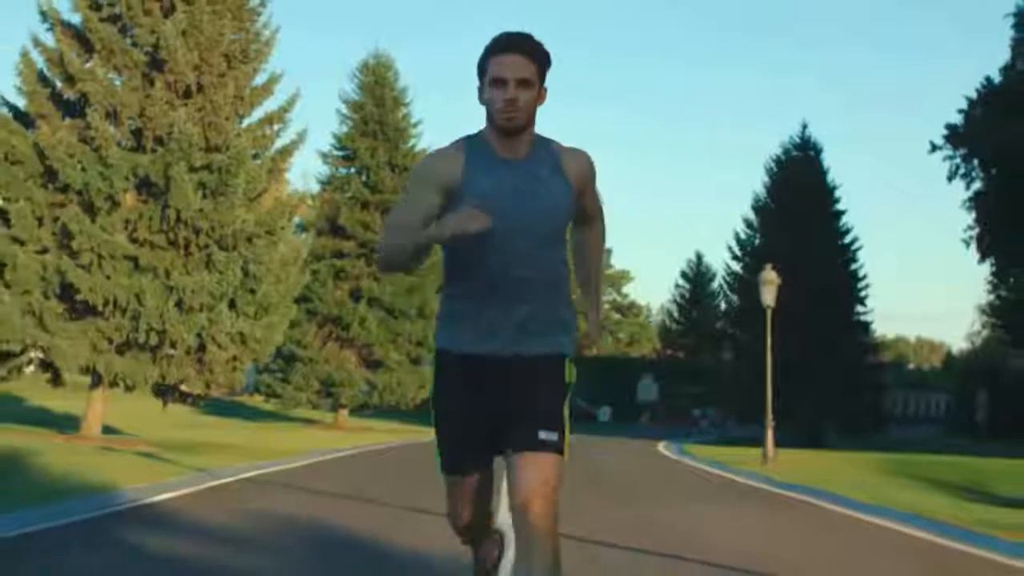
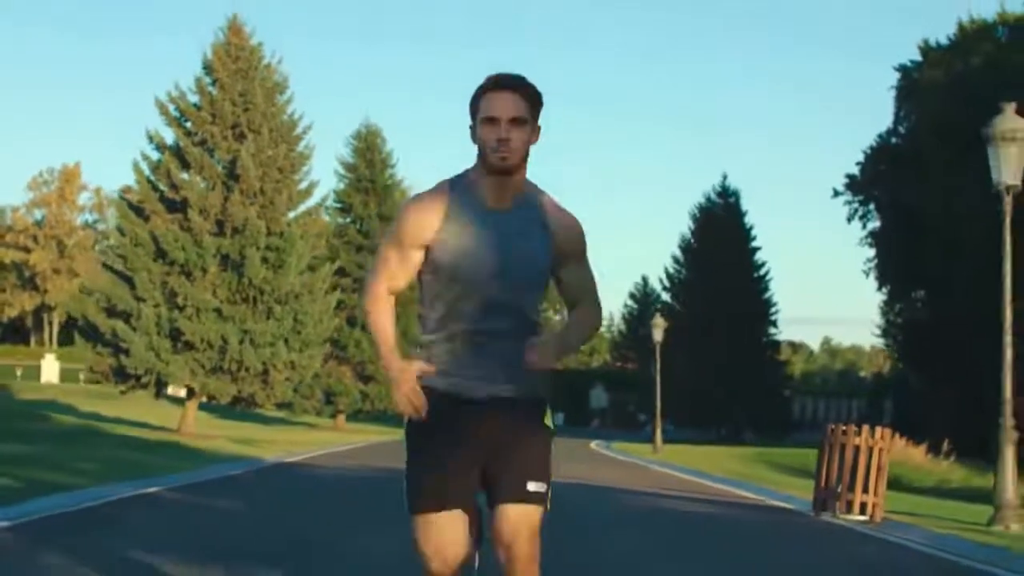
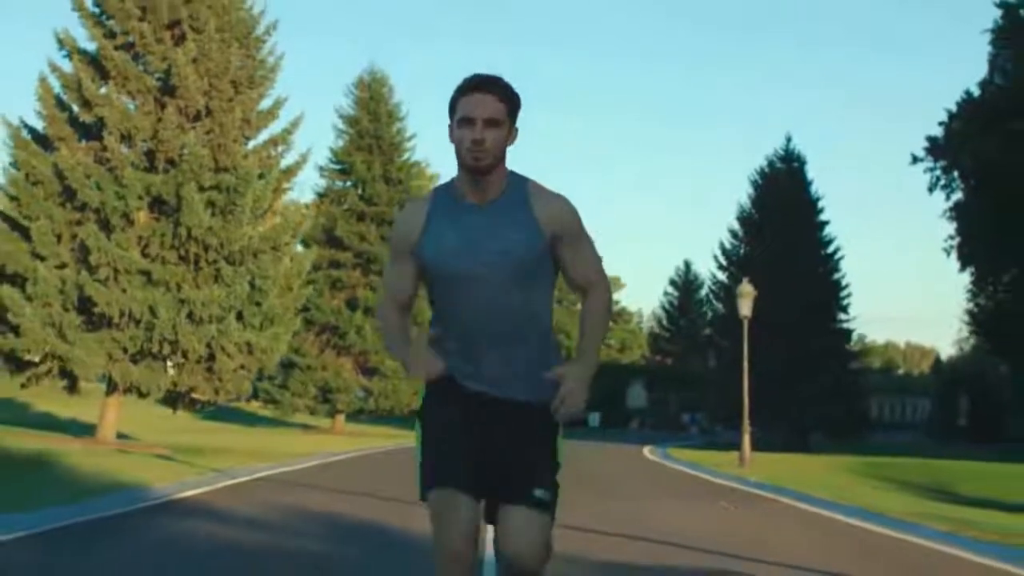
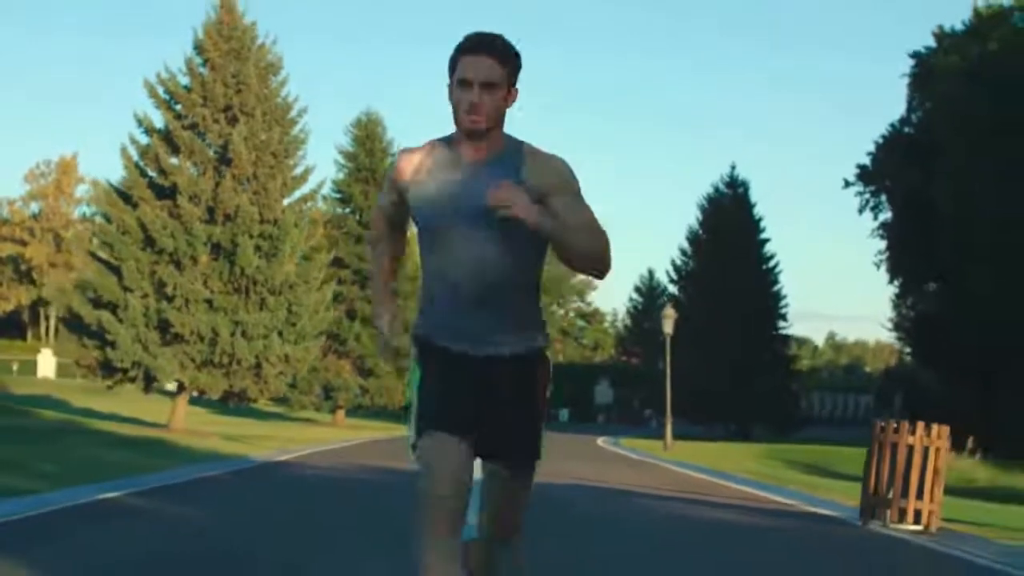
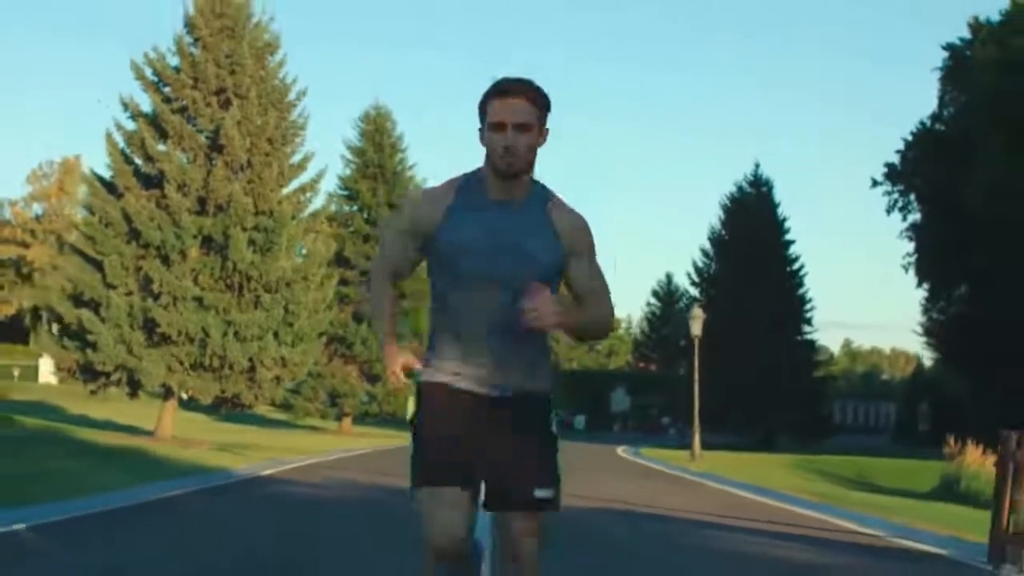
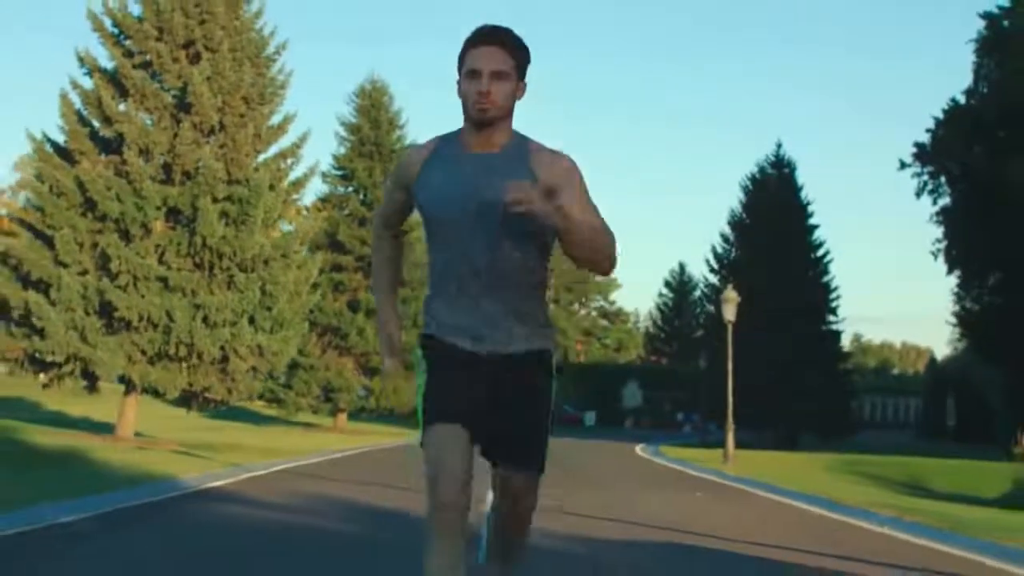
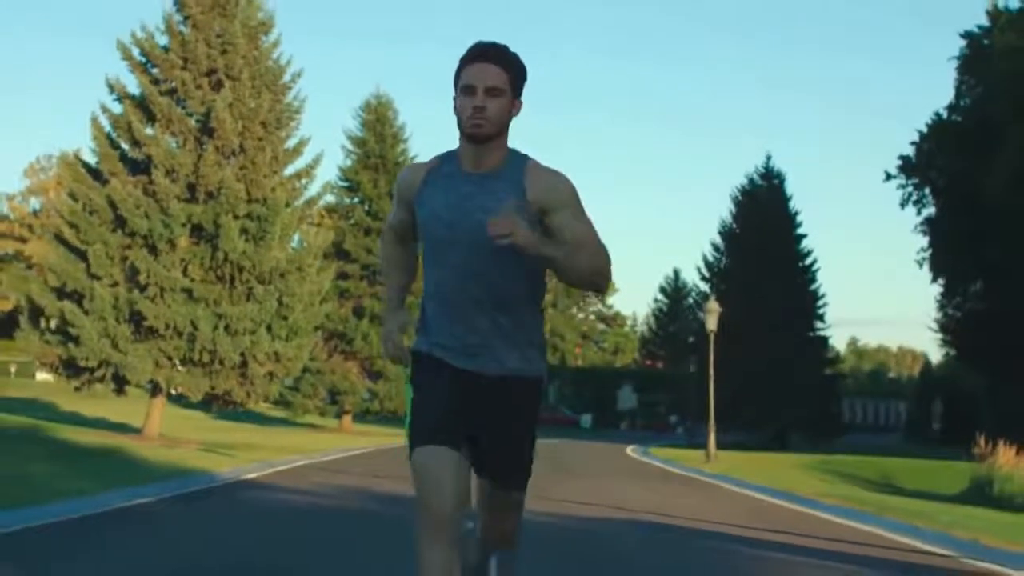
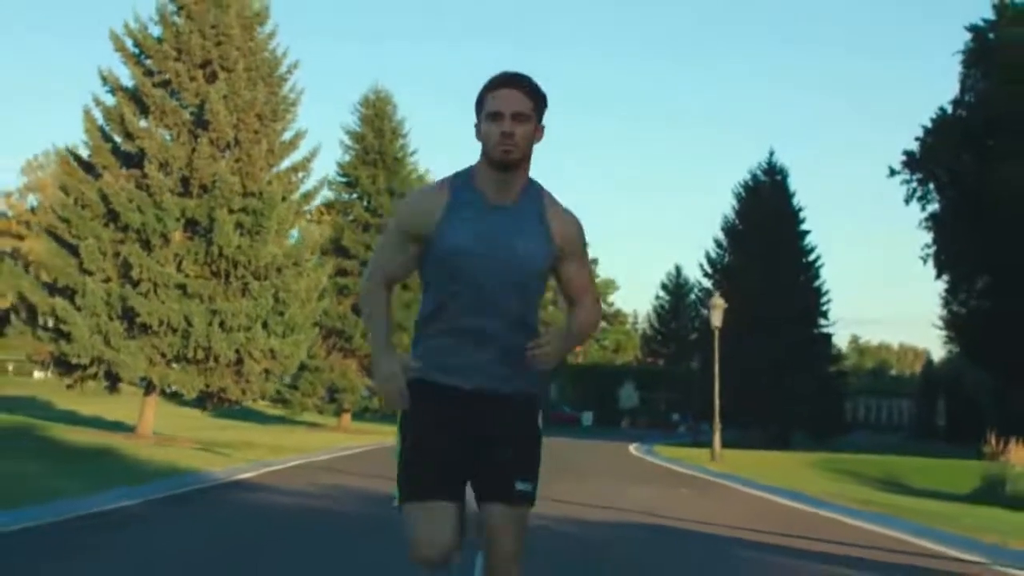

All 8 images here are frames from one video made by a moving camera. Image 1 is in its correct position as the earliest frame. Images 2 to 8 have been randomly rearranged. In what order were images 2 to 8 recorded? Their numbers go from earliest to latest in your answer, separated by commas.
3, 6, 8, 7, 5, 4, 2
